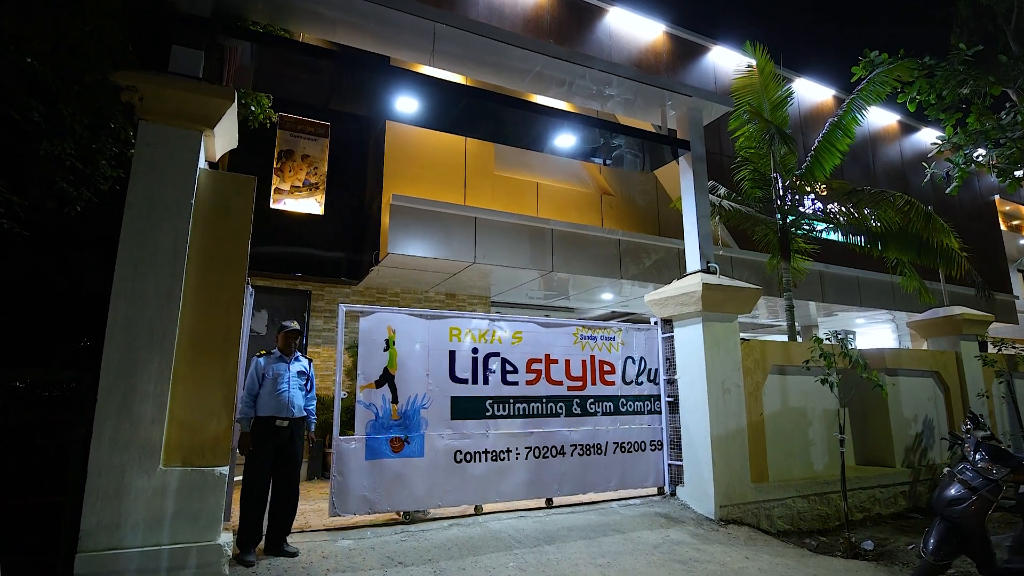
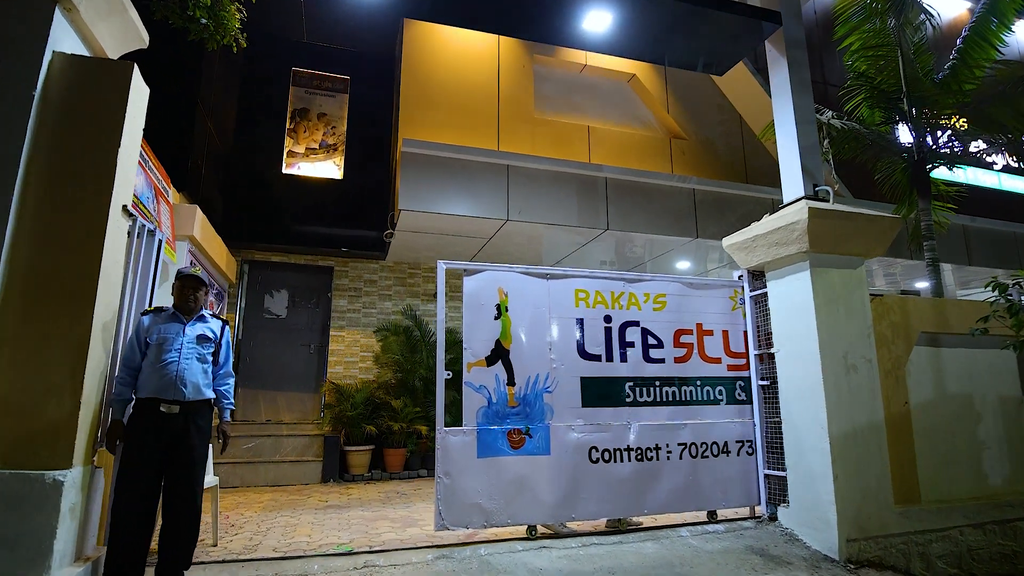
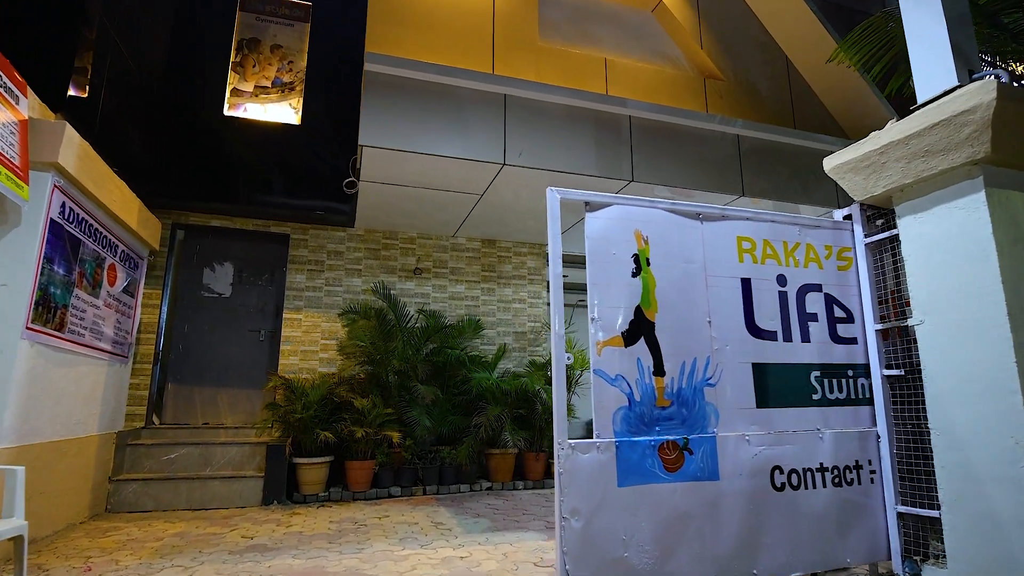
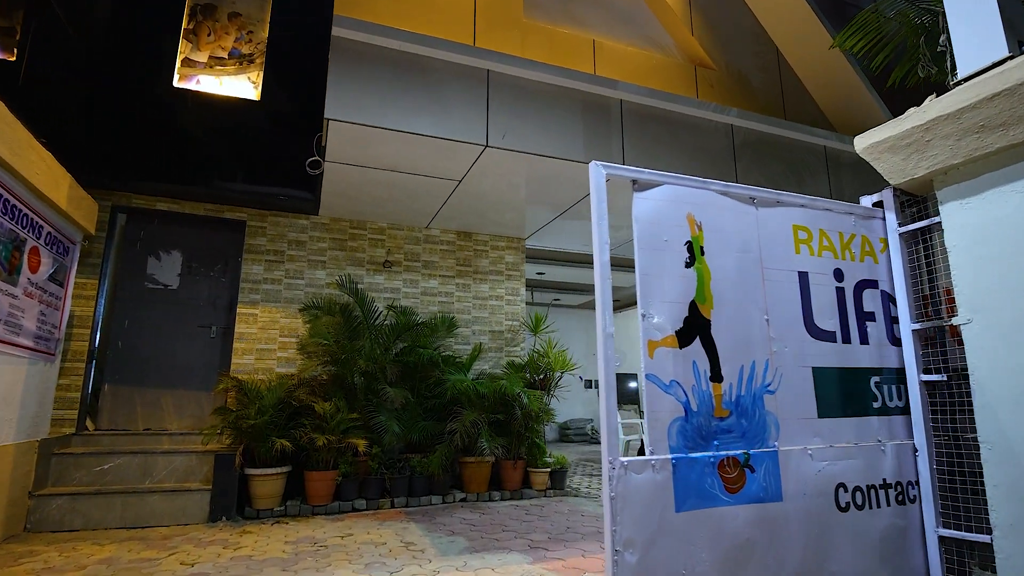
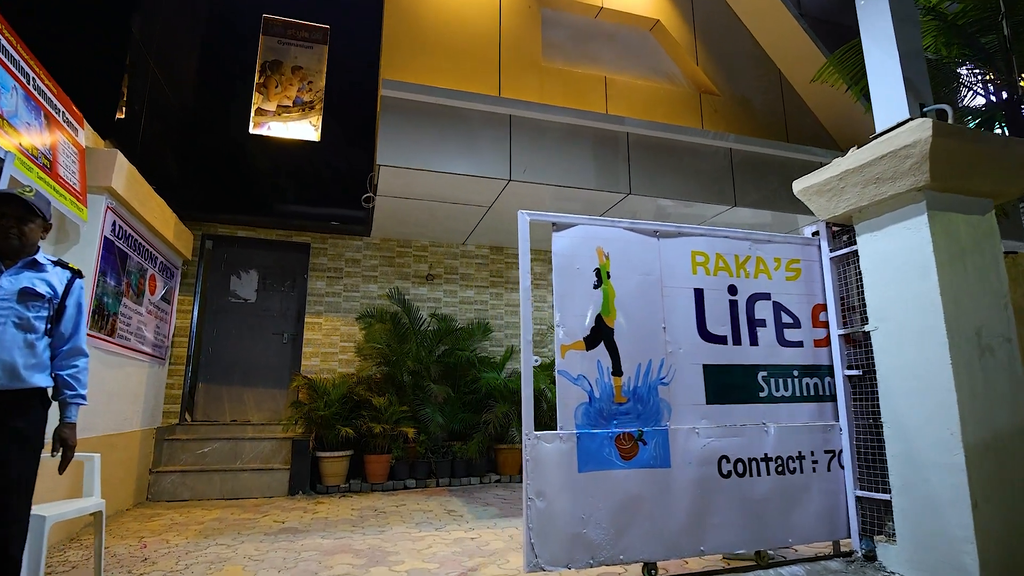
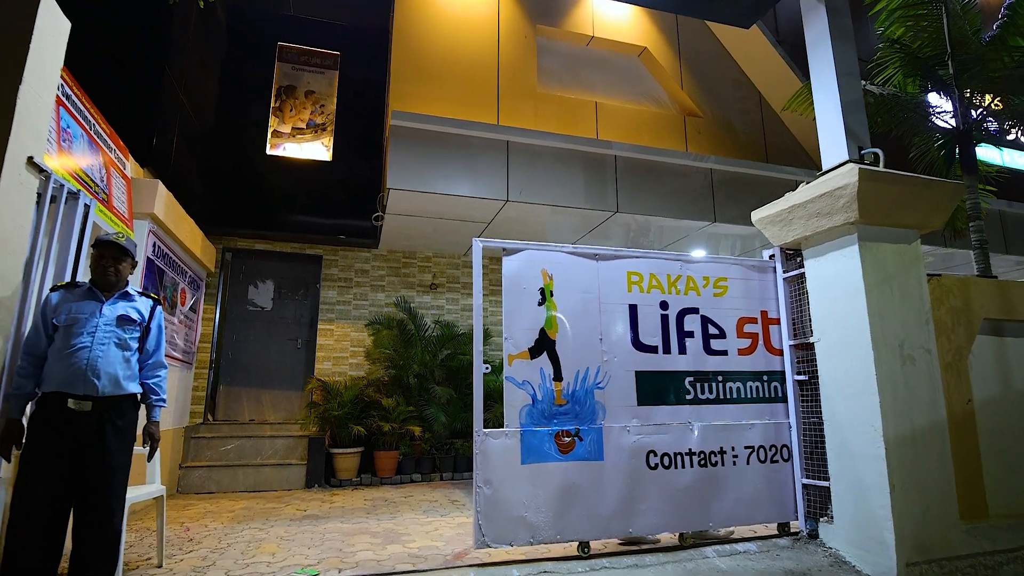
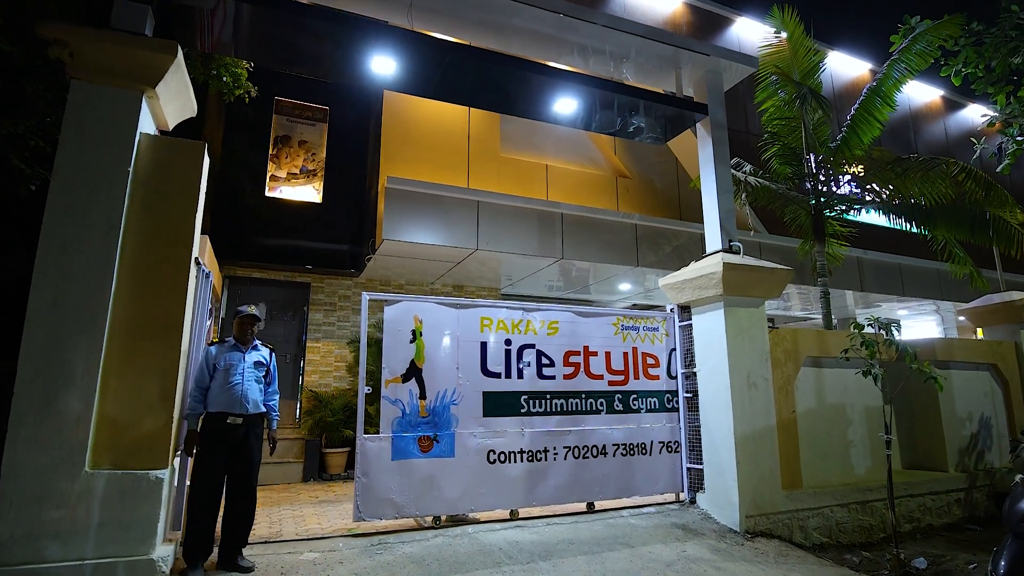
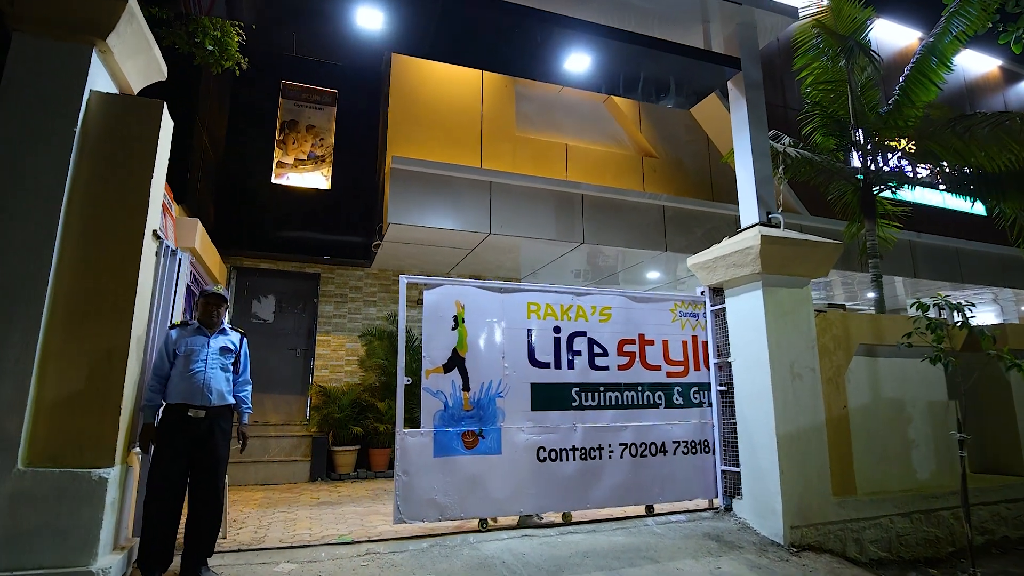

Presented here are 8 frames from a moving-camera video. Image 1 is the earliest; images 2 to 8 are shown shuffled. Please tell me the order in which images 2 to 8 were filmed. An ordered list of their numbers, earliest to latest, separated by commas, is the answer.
7, 8, 2, 6, 5, 3, 4
